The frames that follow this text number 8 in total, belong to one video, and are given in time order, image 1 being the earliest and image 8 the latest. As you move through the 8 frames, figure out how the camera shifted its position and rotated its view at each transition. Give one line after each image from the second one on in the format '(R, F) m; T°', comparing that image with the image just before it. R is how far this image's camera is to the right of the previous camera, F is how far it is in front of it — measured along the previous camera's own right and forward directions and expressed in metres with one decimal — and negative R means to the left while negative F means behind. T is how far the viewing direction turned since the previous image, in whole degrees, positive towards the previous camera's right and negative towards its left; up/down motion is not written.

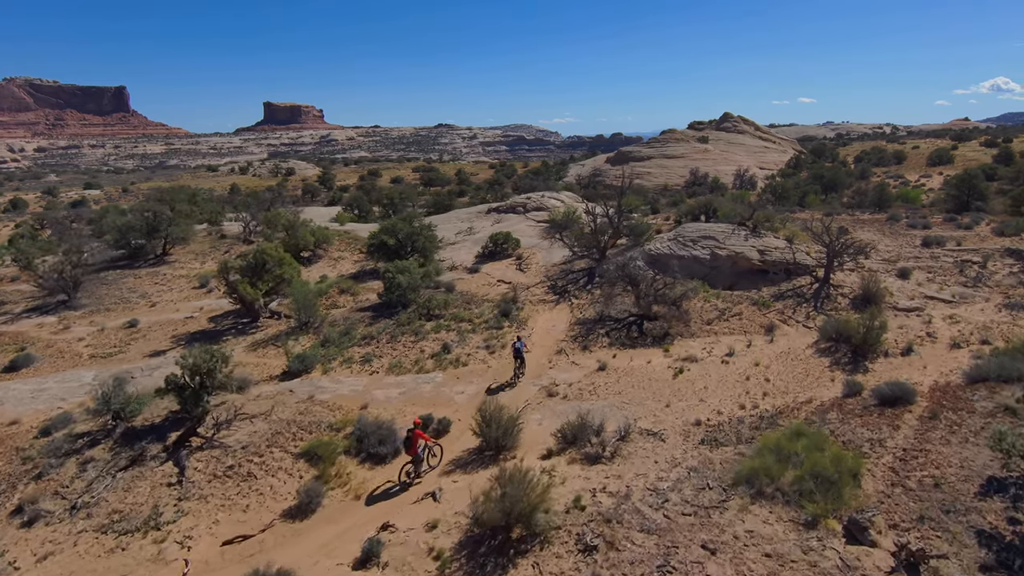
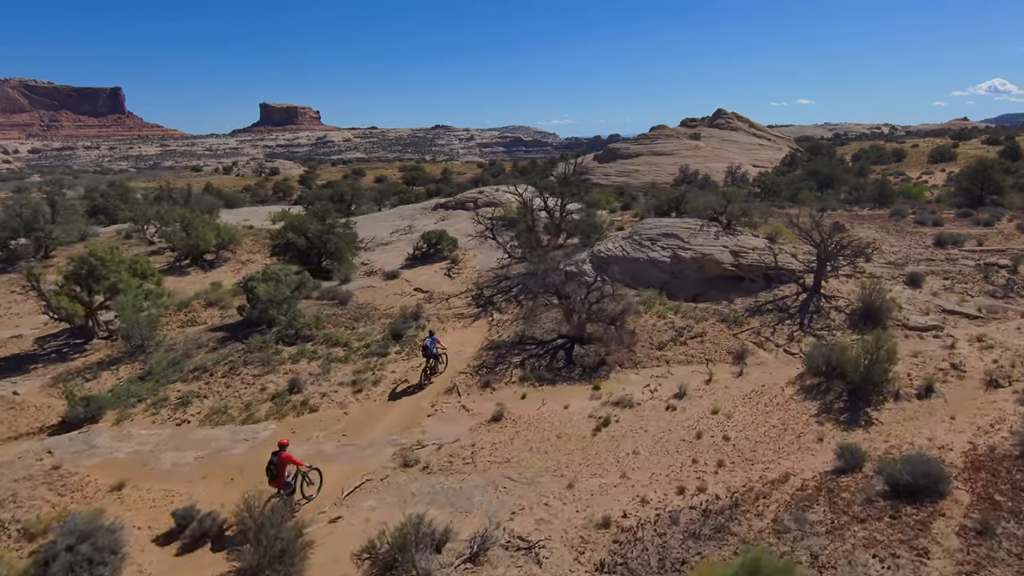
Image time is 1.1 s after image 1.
(+2.1, +4.0) m; 0°
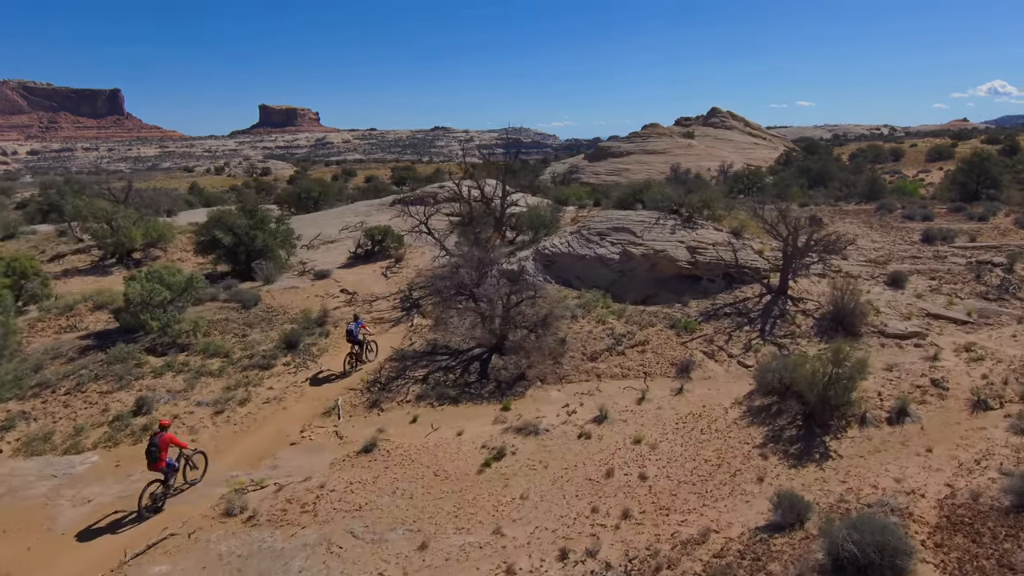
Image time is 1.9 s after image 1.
(+1.5, +1.8) m; 0°
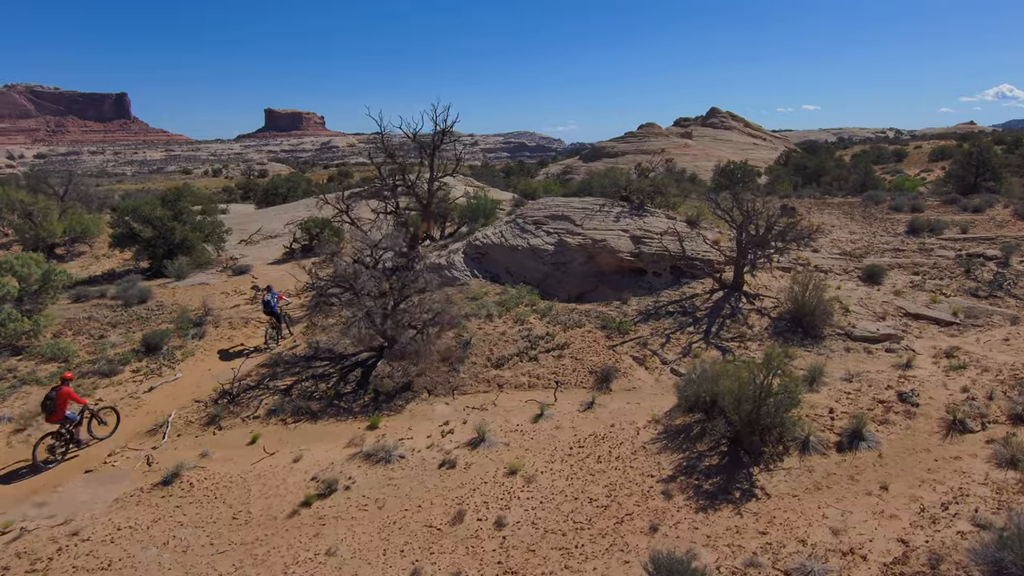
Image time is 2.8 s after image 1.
(+1.6, +1.7) m; 0°
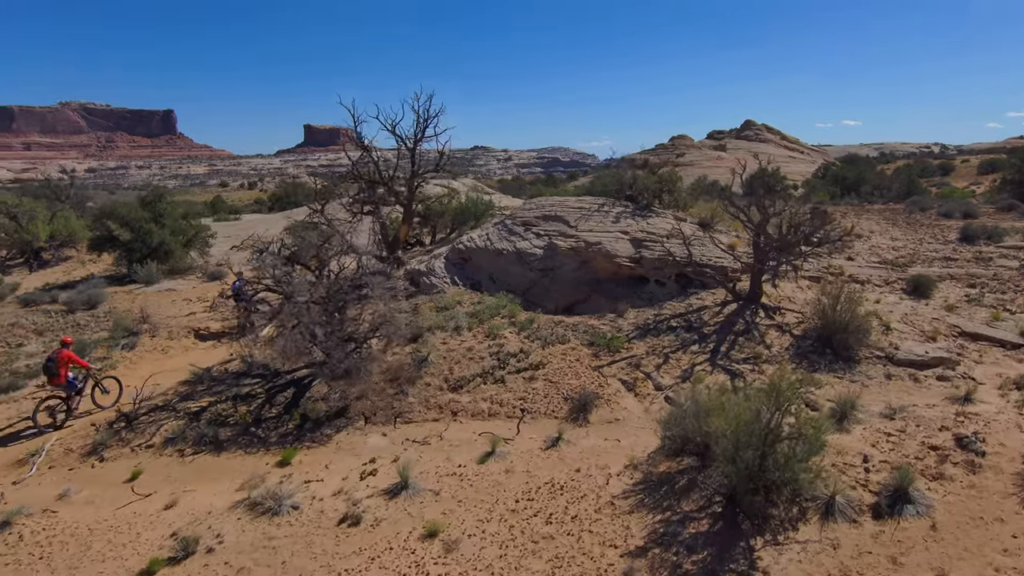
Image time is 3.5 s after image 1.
(+0.8, +1.5) m; -3°
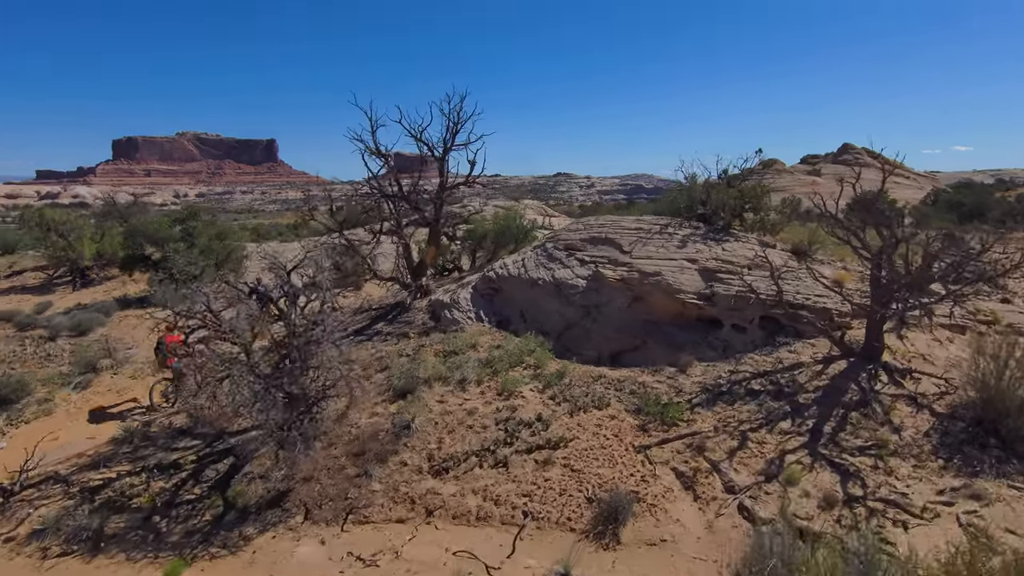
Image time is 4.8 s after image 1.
(+0.6, +2.1) m; -7°
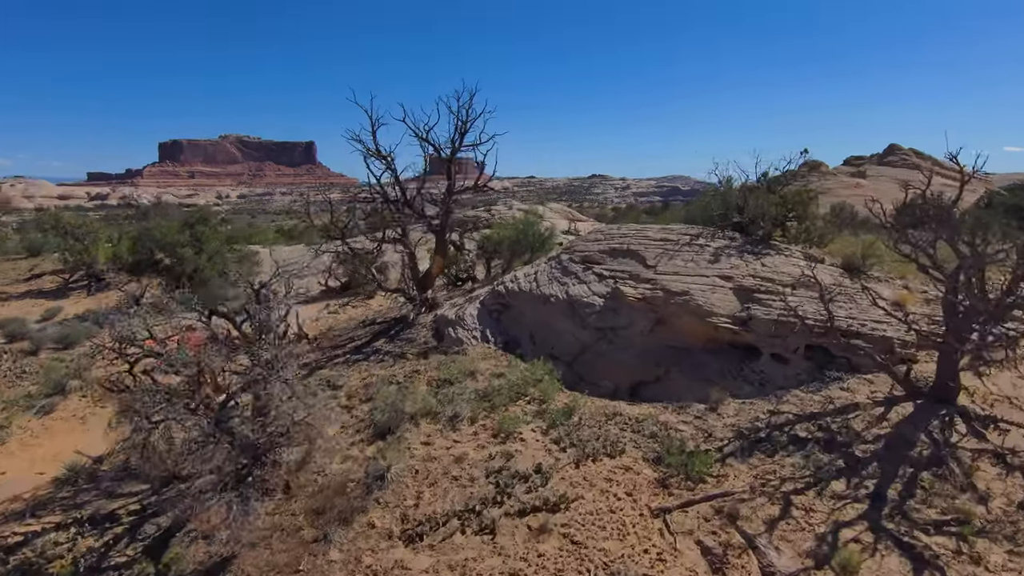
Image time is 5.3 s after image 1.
(+0.3, +0.9) m; -3°
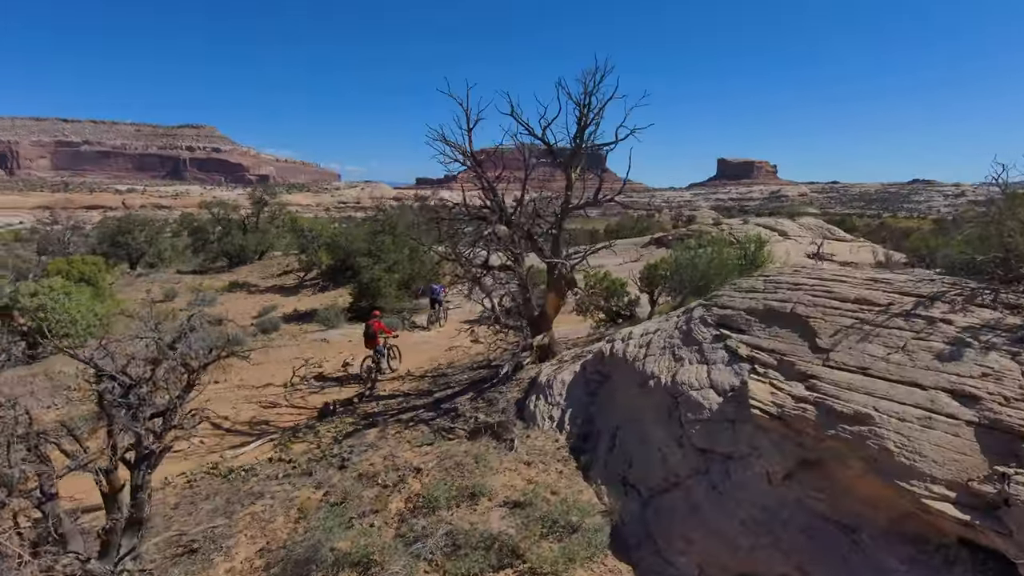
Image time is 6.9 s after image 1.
(+1.5, +2.8) m; -24°
